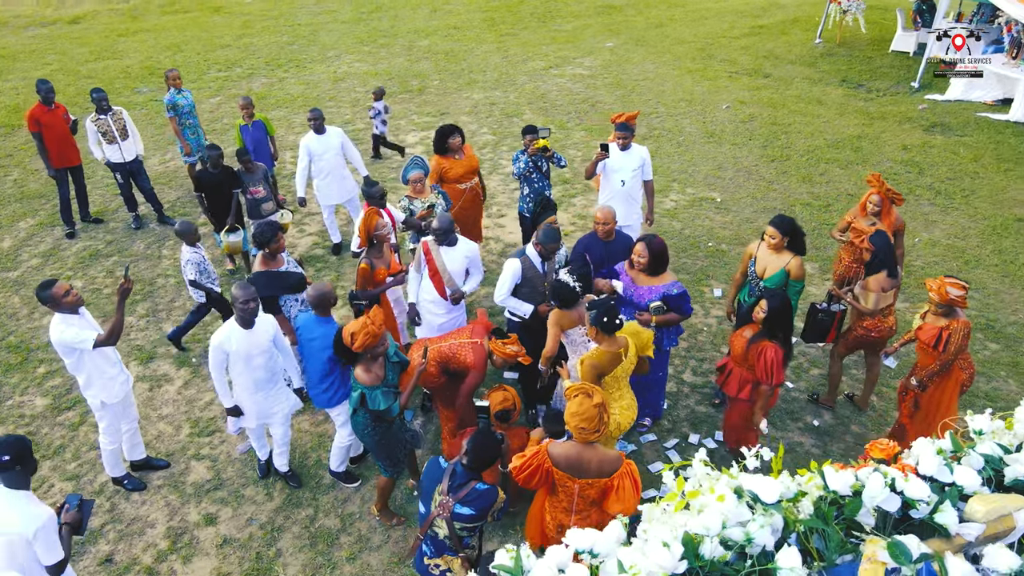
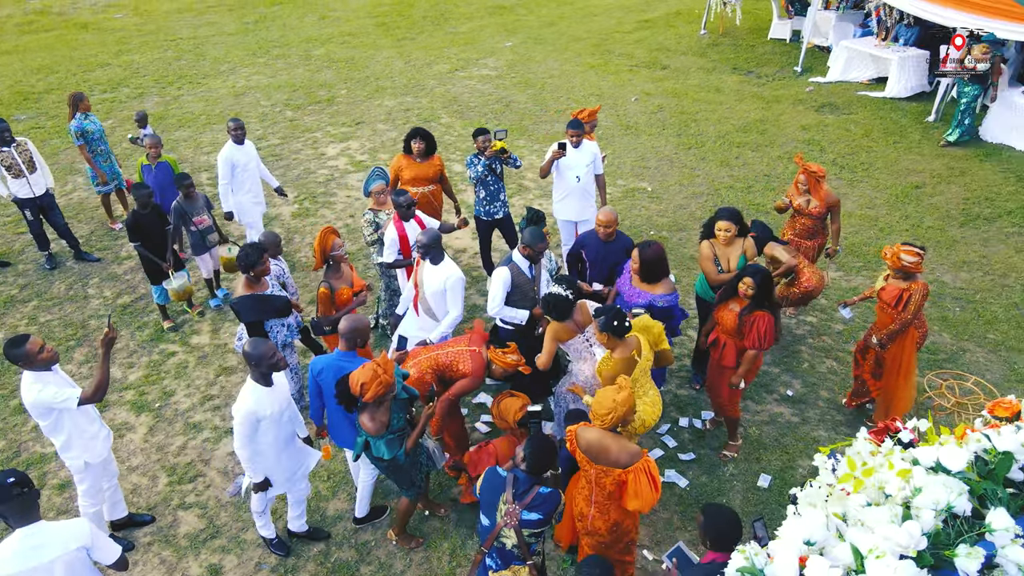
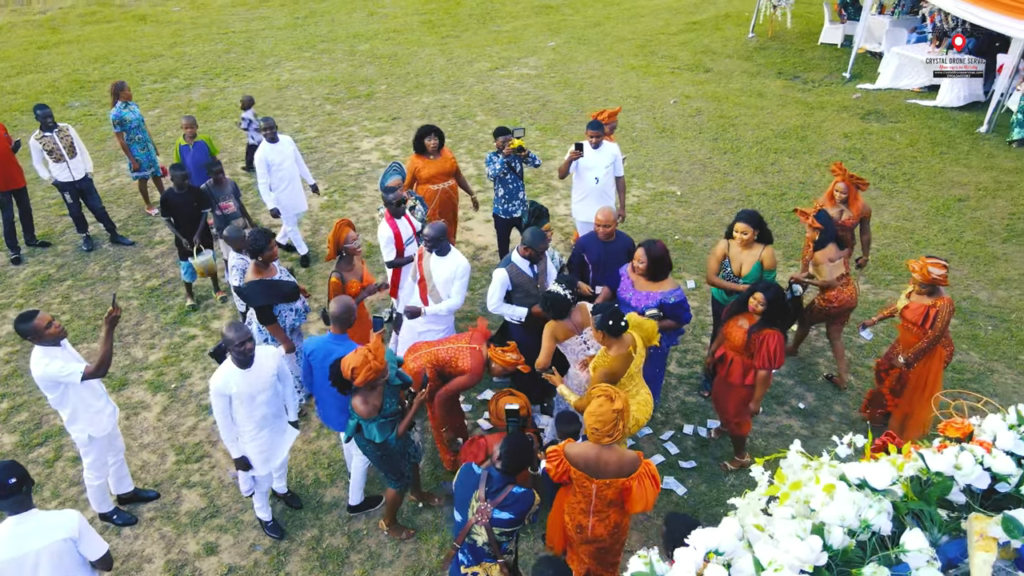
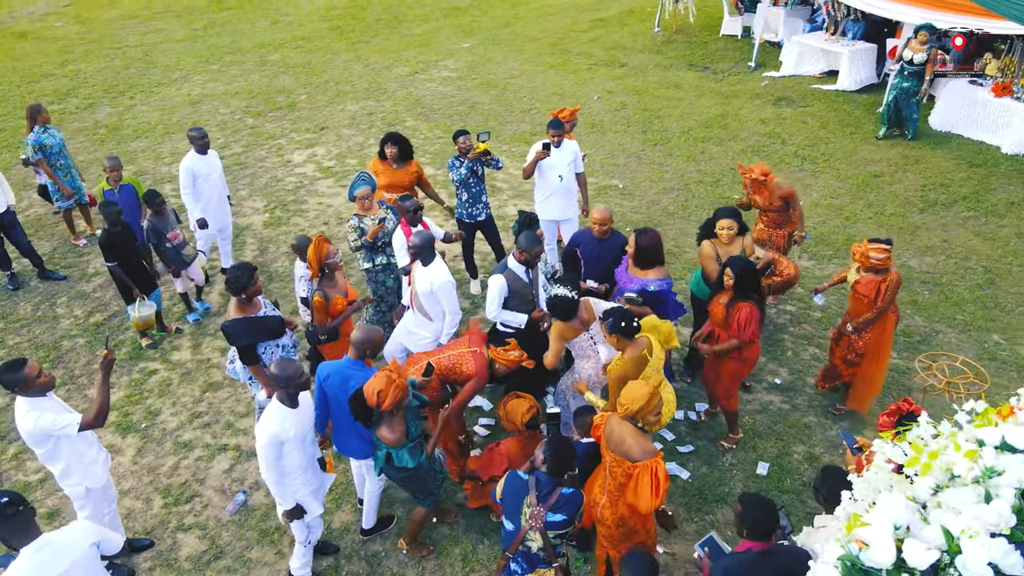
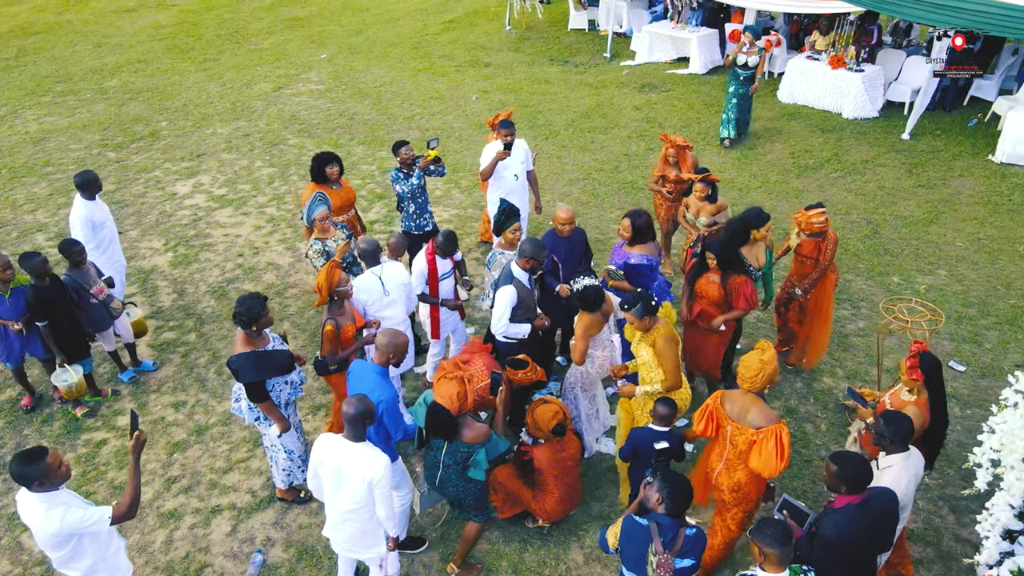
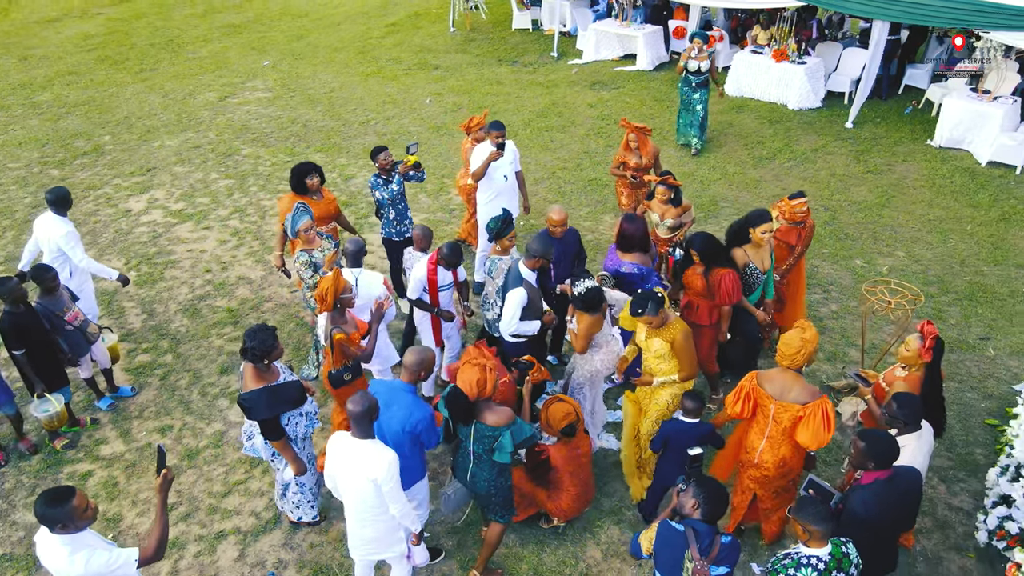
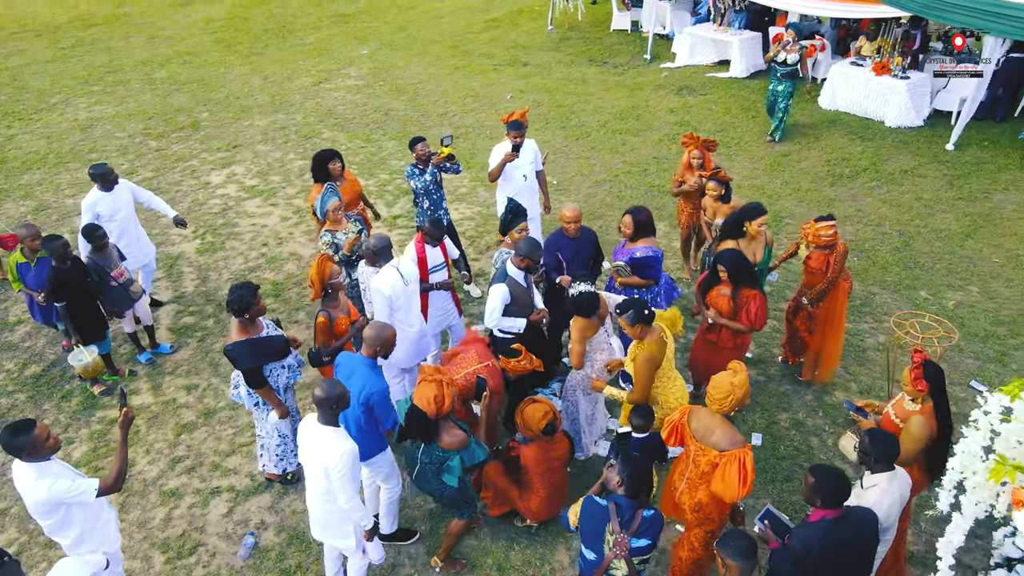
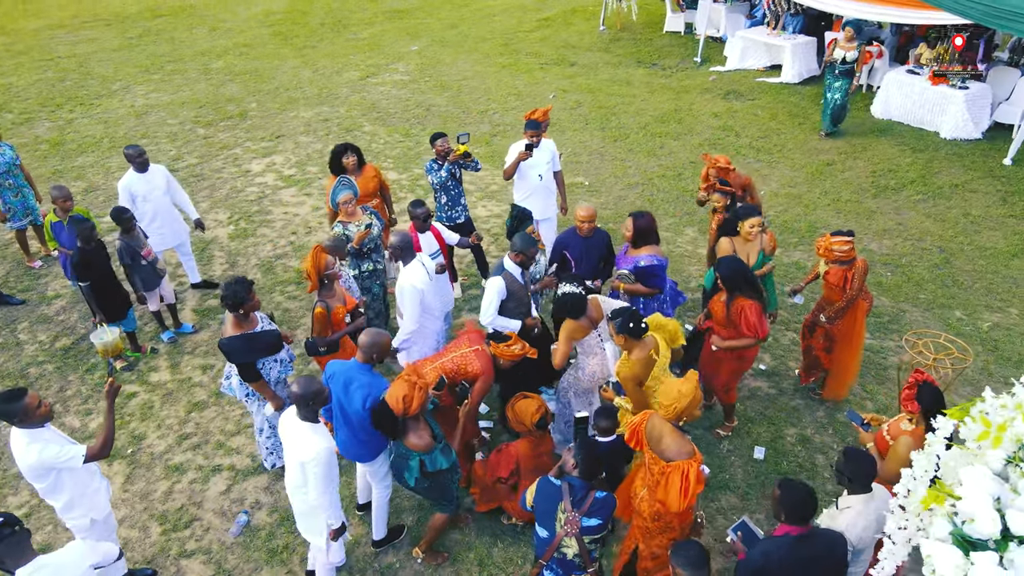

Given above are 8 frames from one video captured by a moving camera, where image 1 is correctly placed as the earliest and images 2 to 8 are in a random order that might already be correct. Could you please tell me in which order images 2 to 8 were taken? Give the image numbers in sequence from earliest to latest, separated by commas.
3, 2, 4, 8, 7, 5, 6
